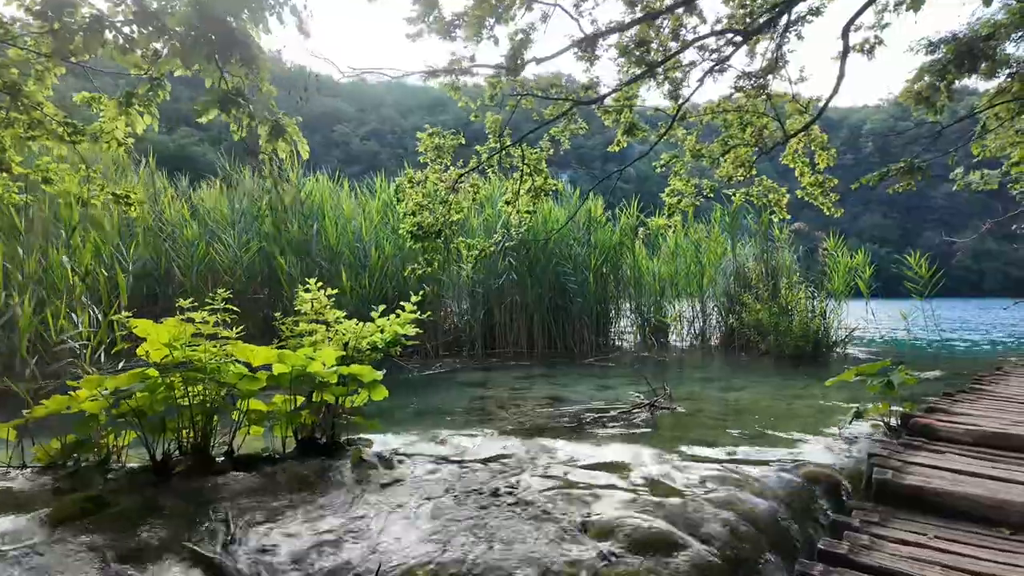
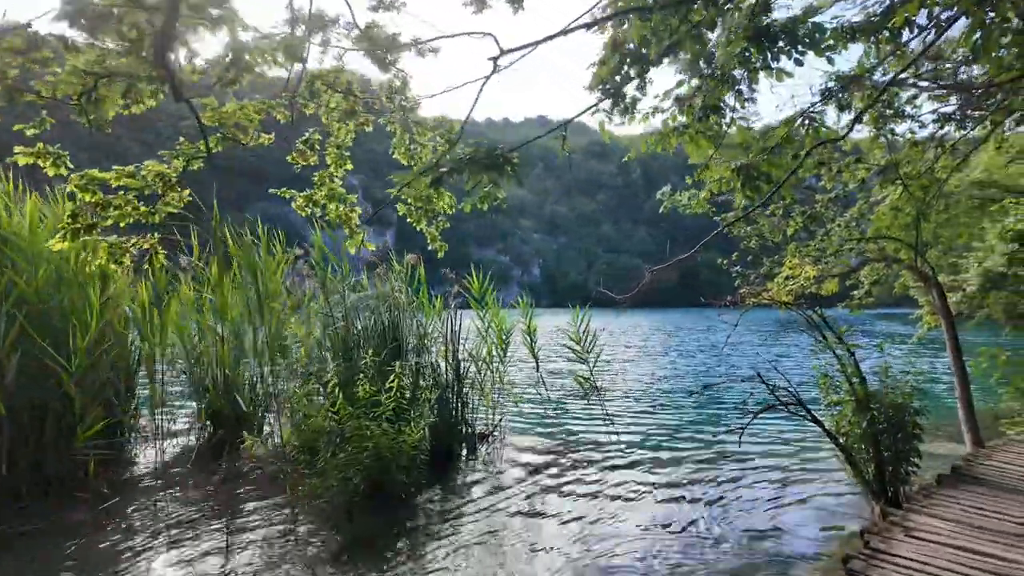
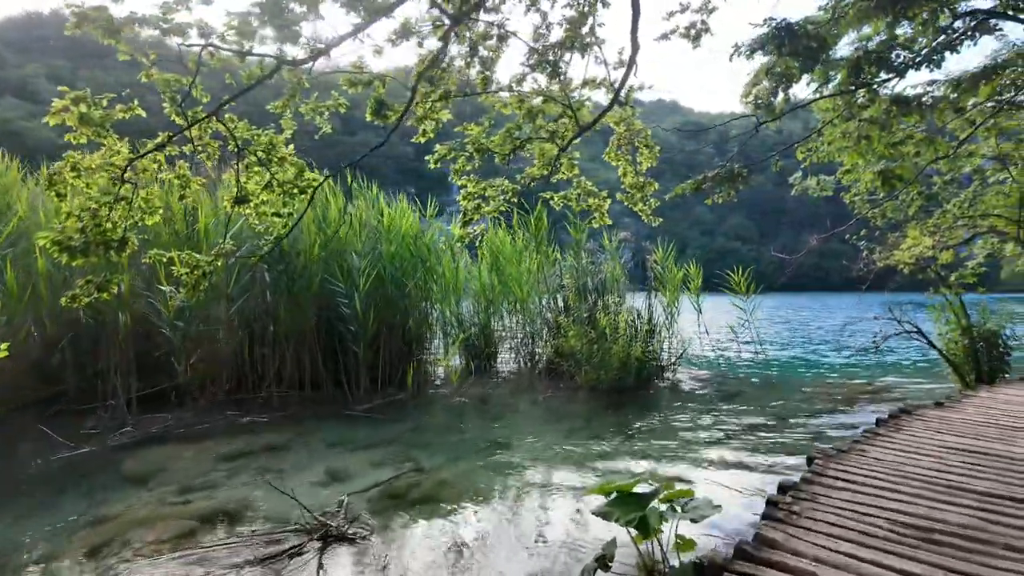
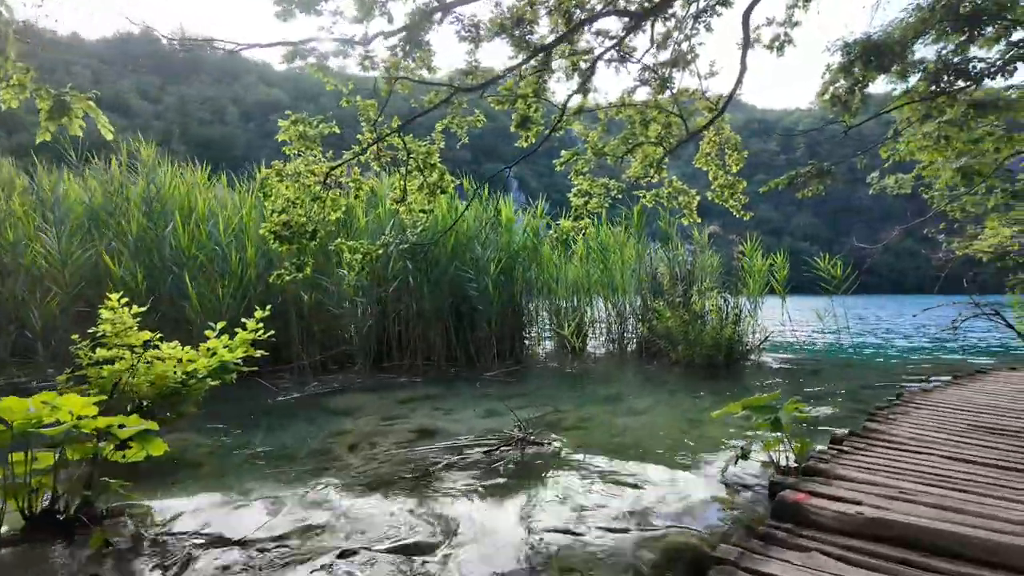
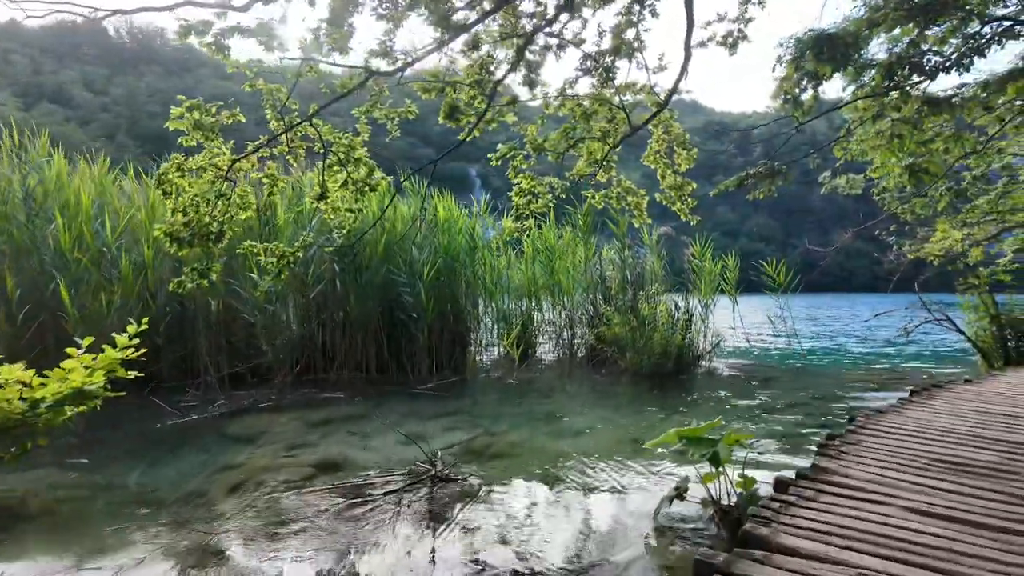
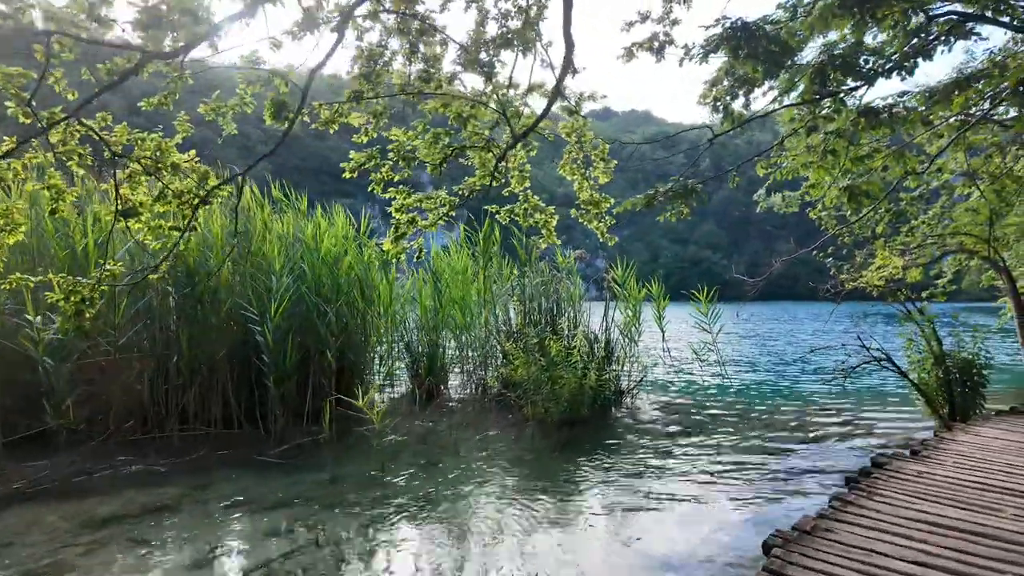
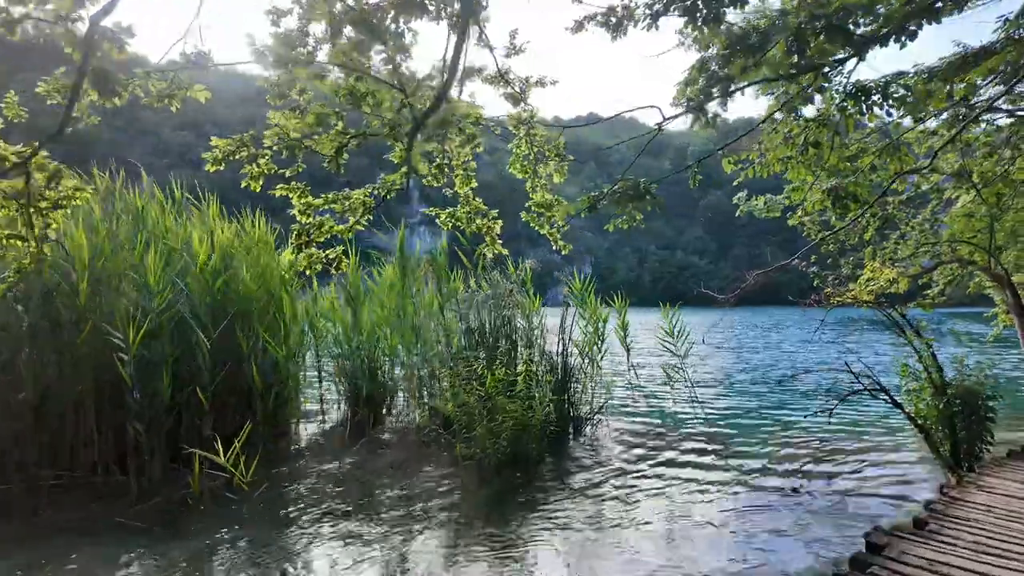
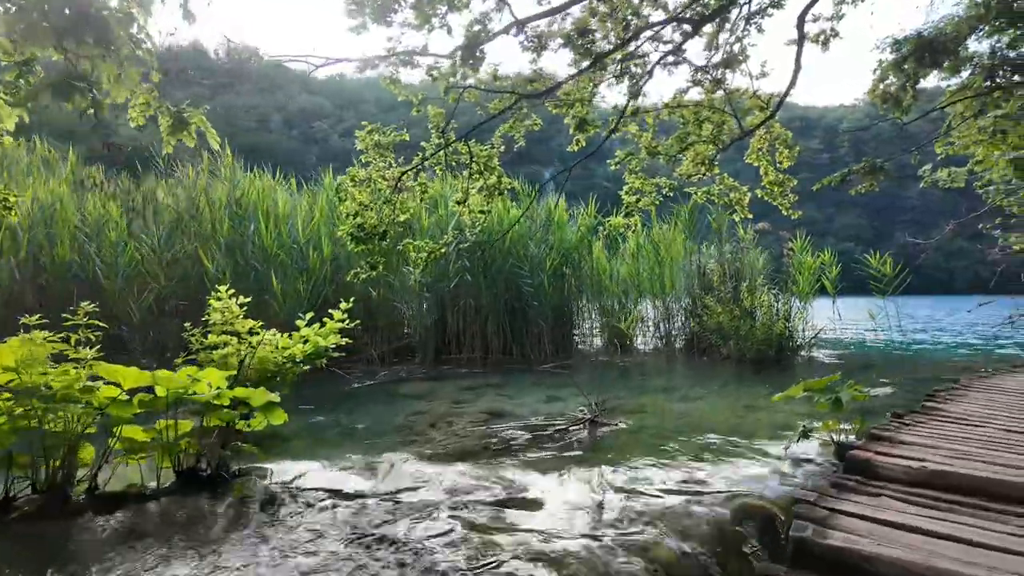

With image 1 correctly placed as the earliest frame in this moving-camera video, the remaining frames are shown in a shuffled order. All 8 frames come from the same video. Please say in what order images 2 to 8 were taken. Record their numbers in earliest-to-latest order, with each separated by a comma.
8, 4, 5, 3, 6, 7, 2
